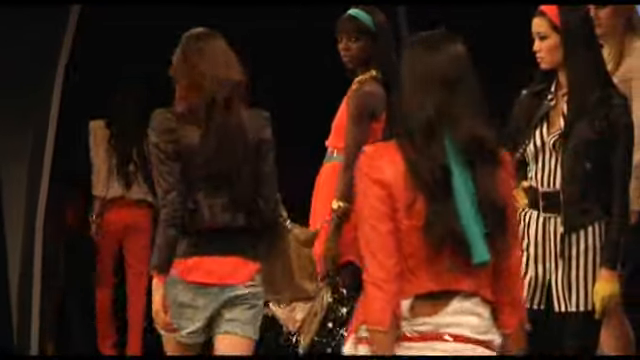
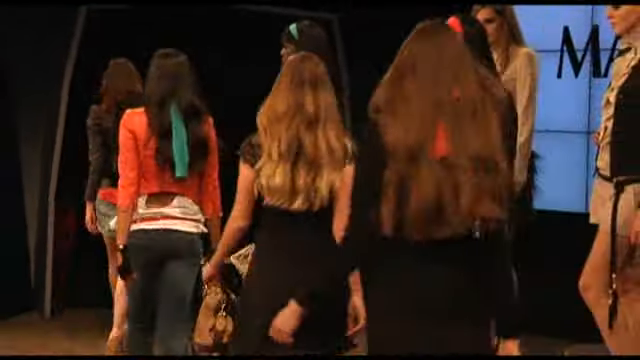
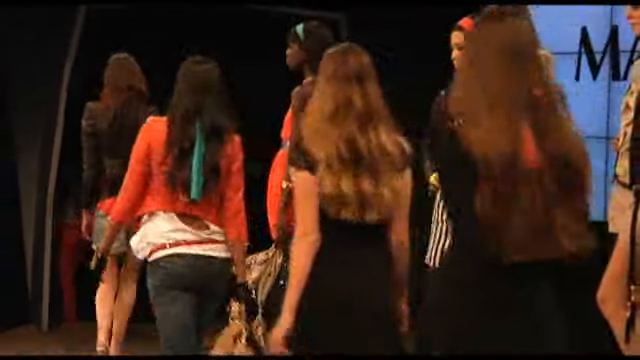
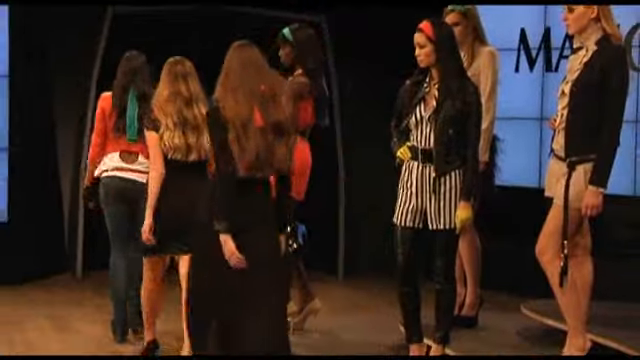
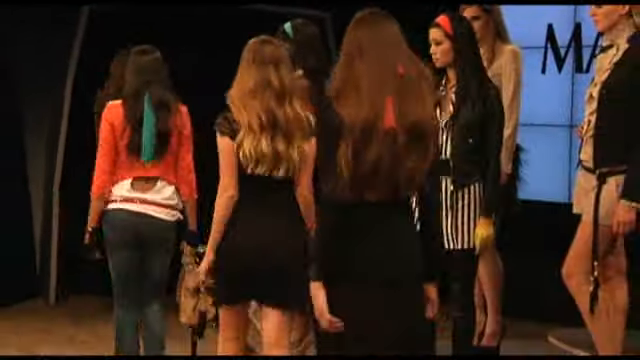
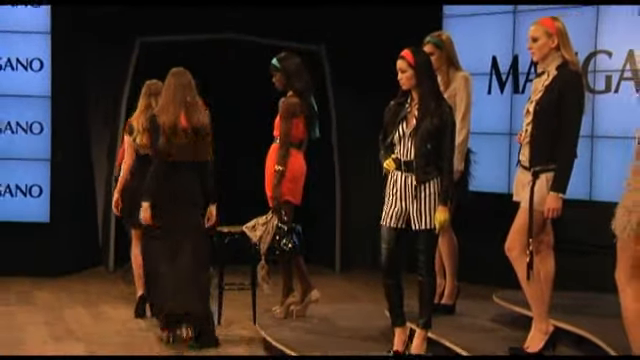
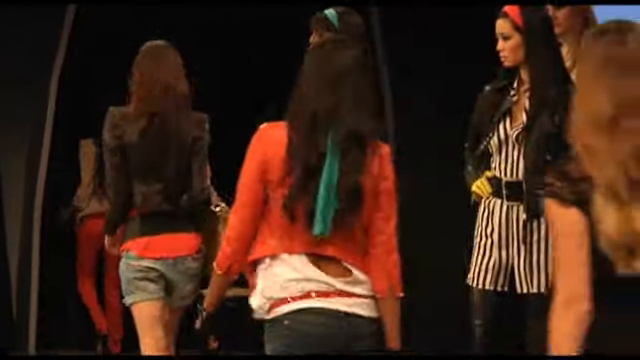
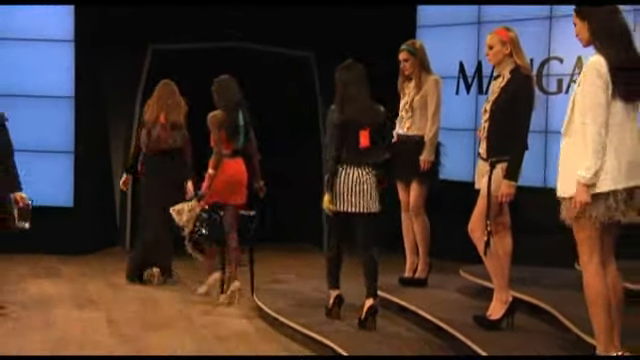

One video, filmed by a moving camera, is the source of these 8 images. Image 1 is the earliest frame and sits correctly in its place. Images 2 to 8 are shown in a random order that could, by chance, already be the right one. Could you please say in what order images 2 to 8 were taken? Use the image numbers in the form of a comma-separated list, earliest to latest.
7, 3, 2, 5, 4, 6, 8
